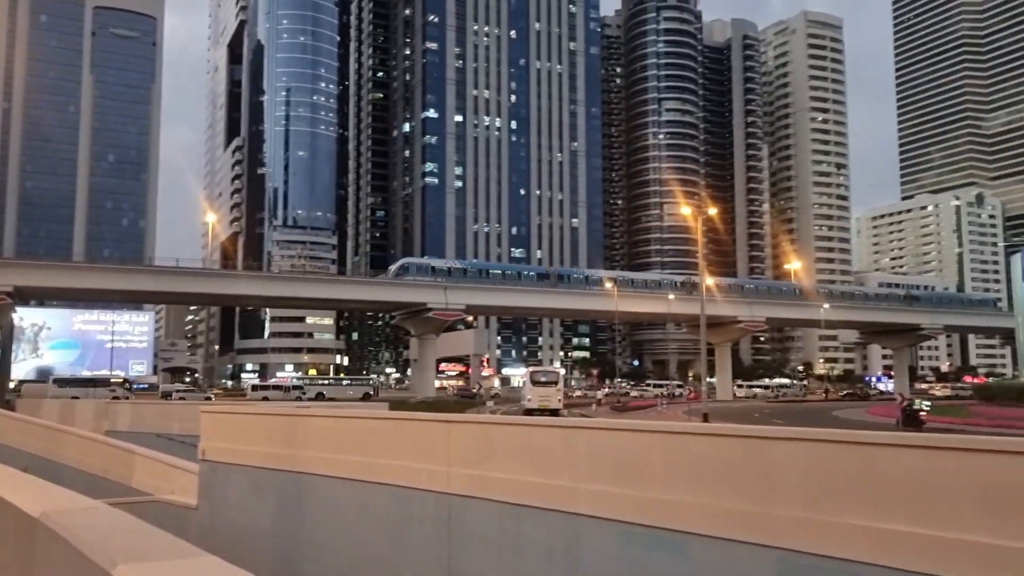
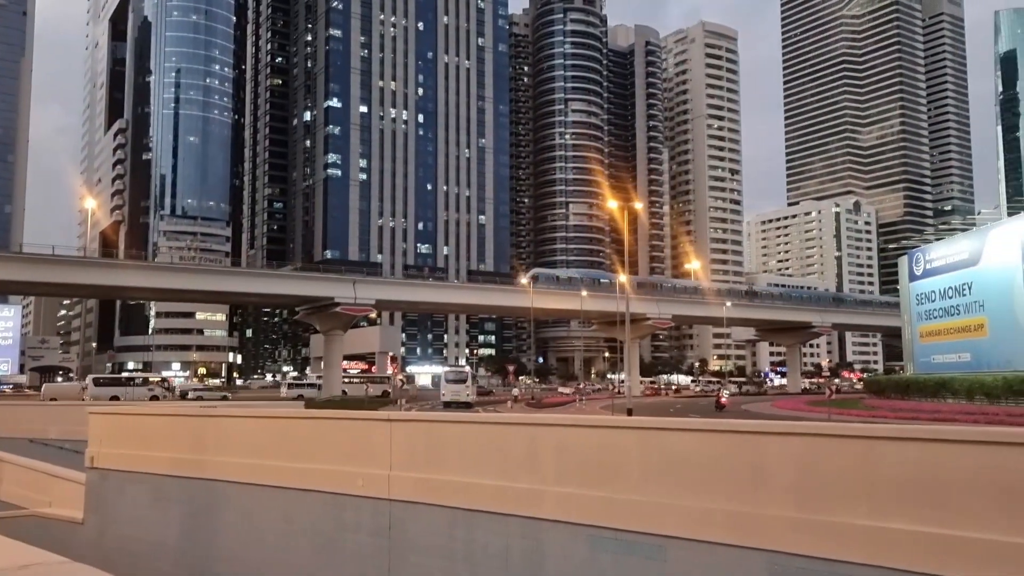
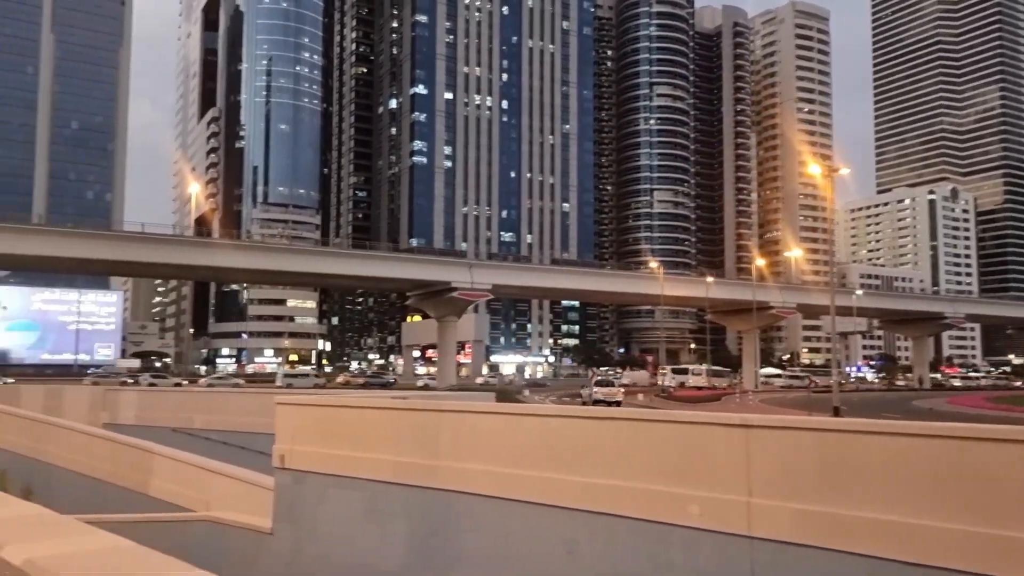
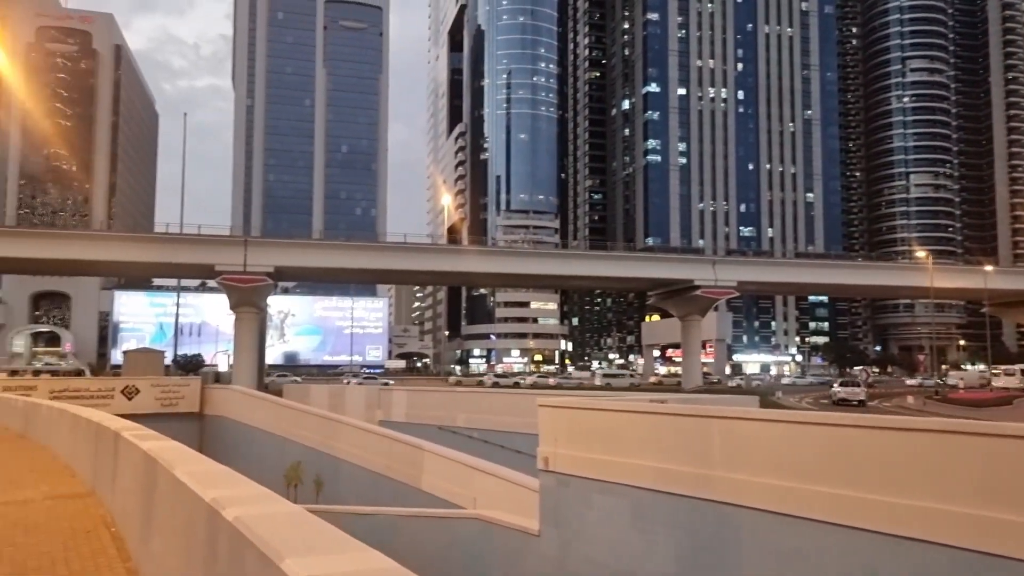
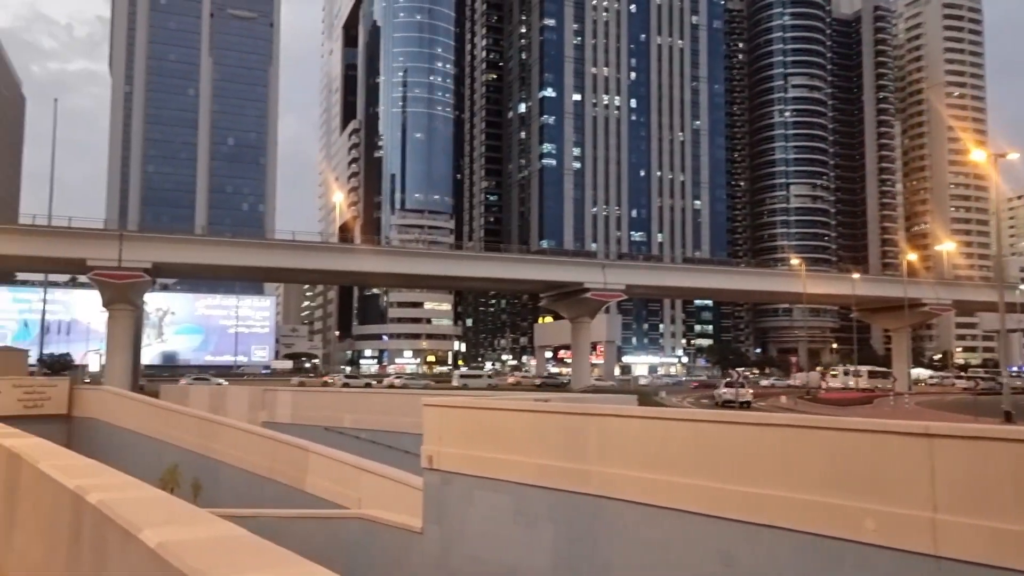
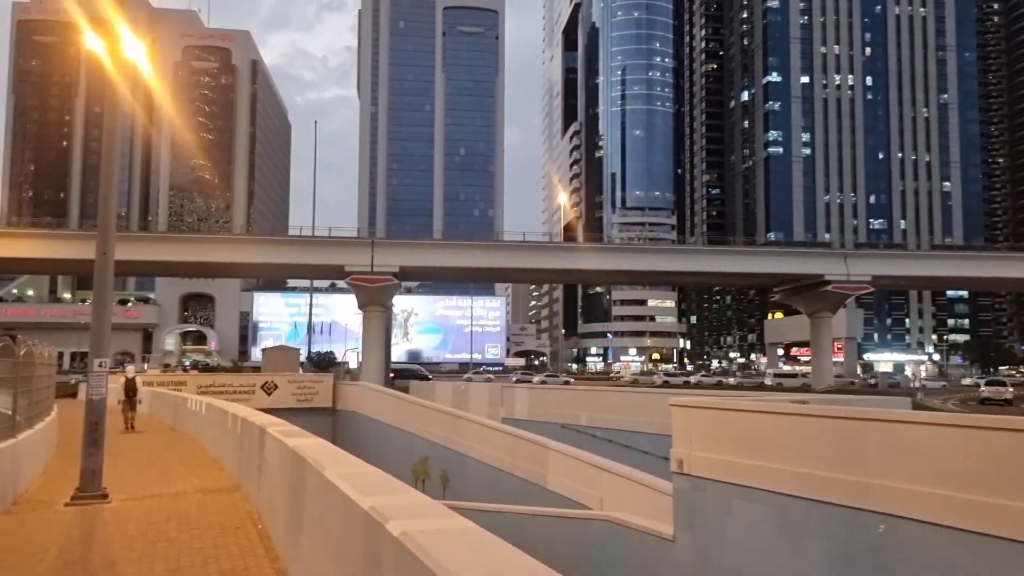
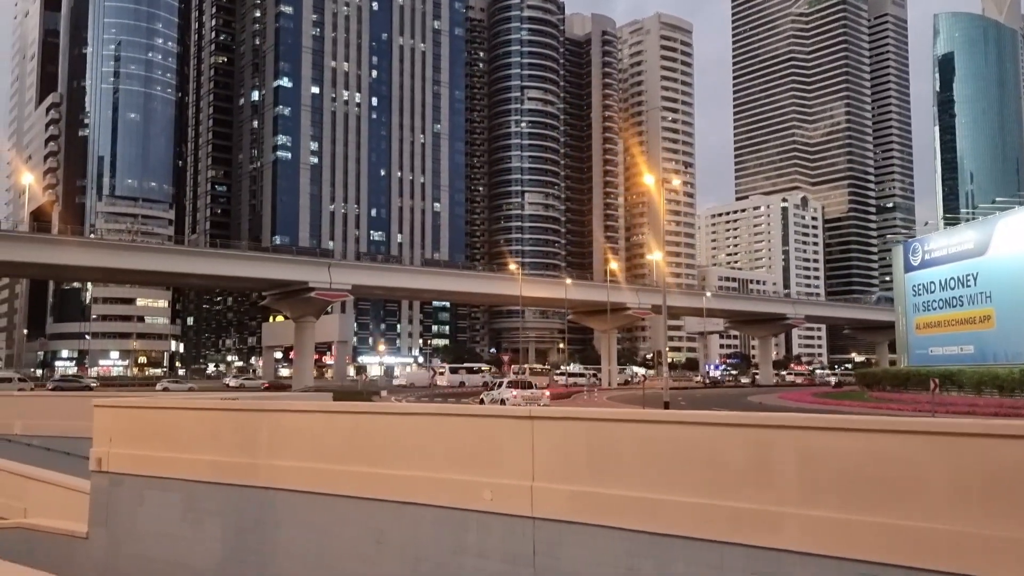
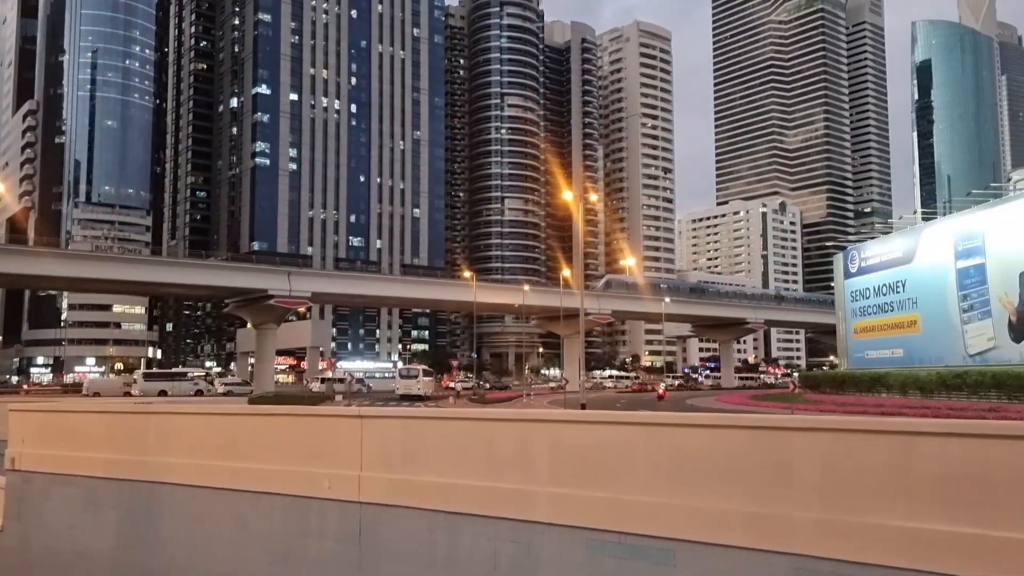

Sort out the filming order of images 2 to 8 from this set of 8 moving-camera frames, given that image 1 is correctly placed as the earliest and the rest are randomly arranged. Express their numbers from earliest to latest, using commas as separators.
2, 8, 7, 3, 5, 4, 6
